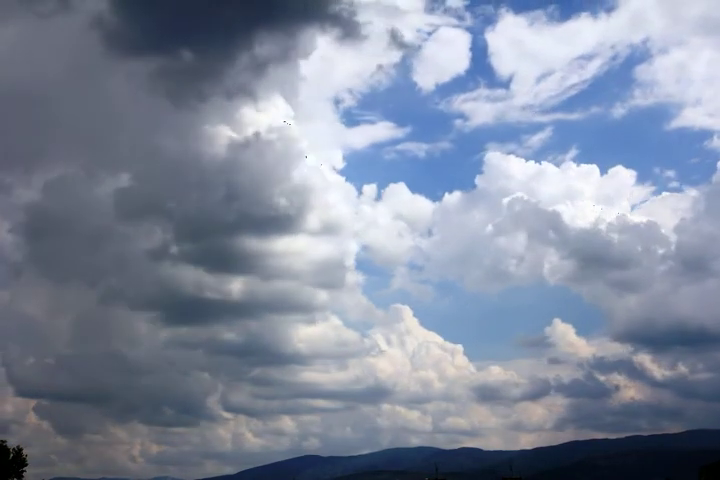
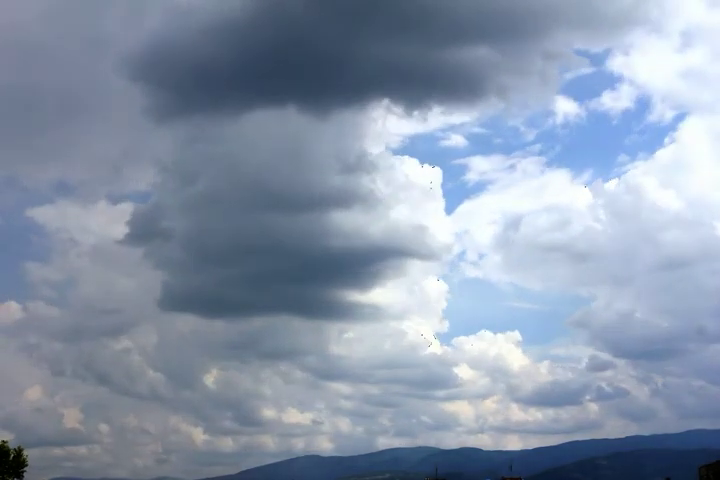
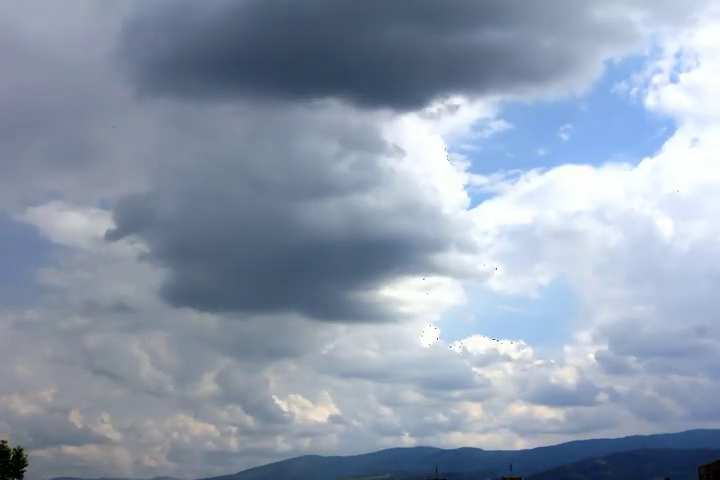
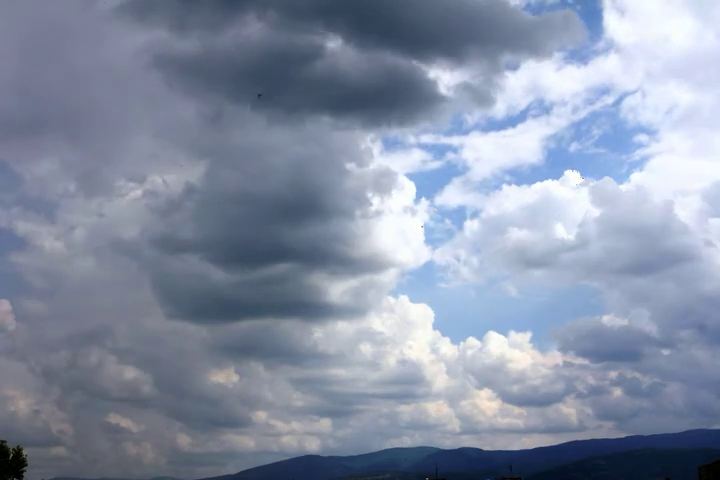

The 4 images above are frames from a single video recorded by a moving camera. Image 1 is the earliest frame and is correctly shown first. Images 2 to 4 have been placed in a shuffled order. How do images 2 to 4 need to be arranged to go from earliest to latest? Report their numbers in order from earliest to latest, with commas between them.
4, 2, 3
